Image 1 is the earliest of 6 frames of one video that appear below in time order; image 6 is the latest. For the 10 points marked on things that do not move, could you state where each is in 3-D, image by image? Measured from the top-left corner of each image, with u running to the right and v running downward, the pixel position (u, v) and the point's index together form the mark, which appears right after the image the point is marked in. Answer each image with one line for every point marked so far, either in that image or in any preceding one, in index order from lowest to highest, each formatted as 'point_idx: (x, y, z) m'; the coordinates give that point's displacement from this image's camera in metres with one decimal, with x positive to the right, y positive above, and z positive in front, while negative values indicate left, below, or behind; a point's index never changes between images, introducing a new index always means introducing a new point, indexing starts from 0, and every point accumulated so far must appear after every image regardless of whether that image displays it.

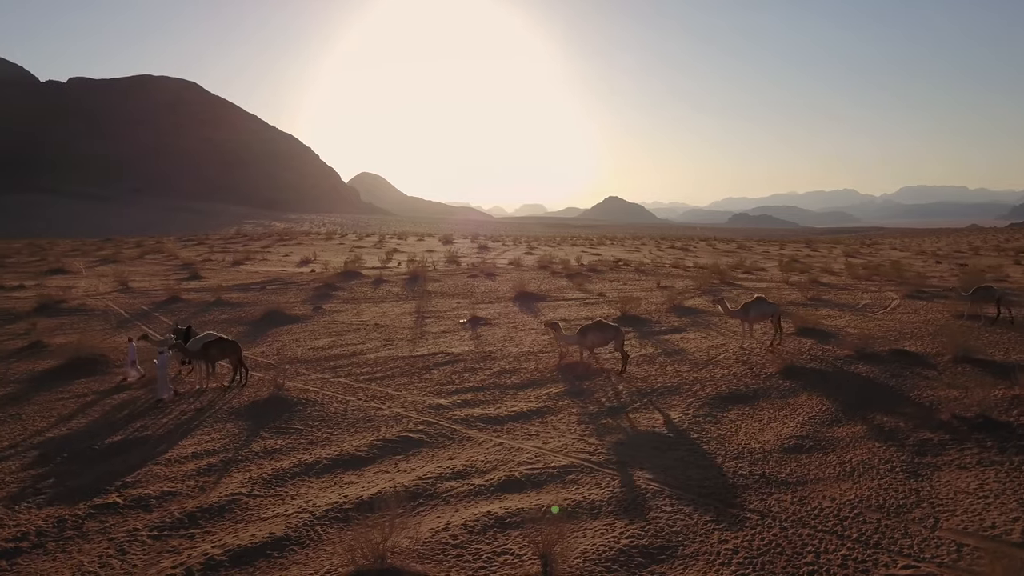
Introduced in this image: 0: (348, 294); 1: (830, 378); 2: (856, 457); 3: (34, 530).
0: (-3.9, -0.1, +19.1) m
1: (+3.4, -1.0, +8.7) m
2: (+2.6, -1.3, +6.2) m
3: (-3.0, -1.5, +5.1) m
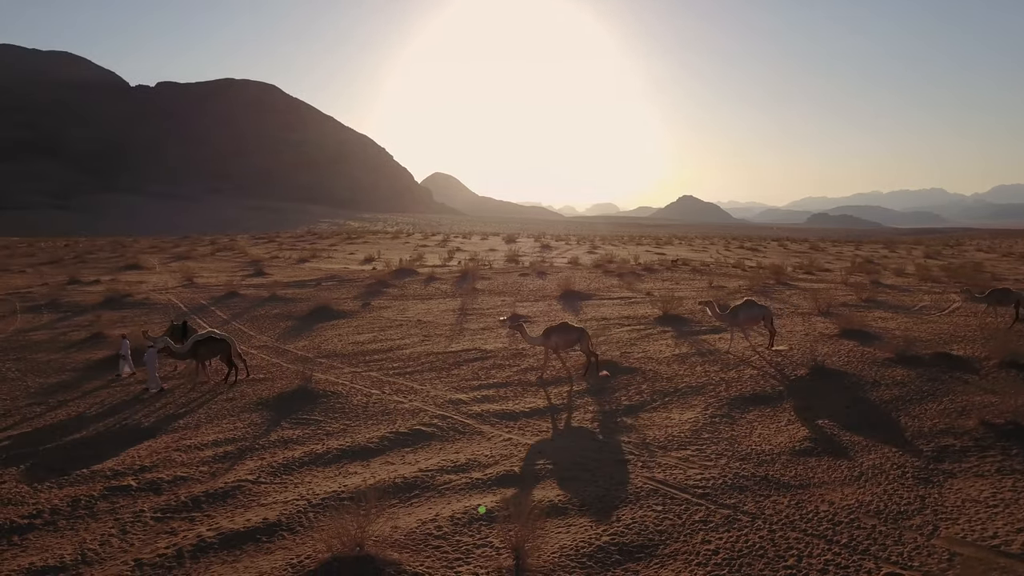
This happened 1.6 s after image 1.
0: (-2.7, -0.1, +19.4) m
1: (+3.7, -1.0, +8.5) m
2: (+2.6, -1.3, +6.0) m
3: (-3.1, -1.5, +5.4) m
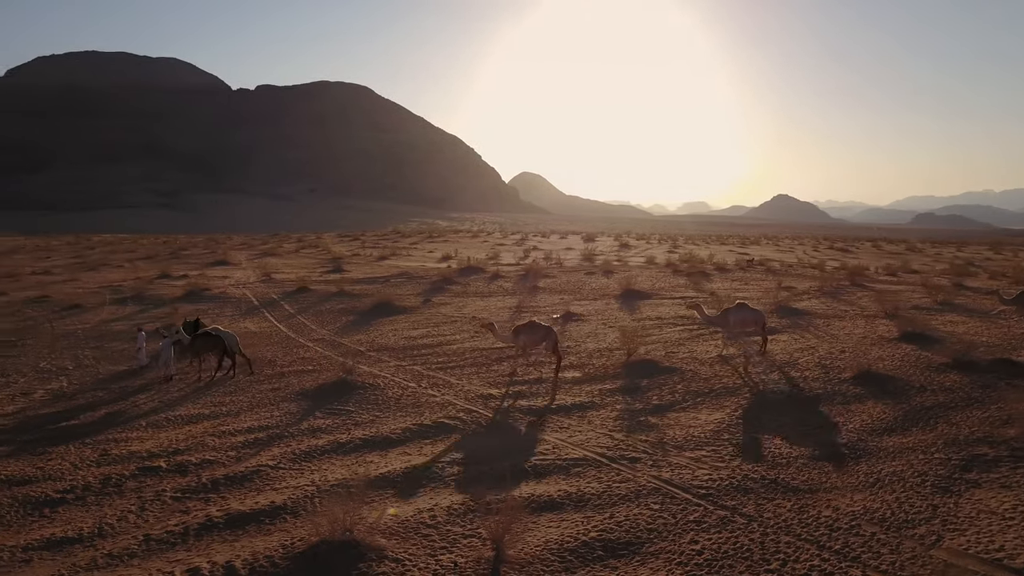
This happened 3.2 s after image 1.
0: (-1.3, 0.0, +19.6) m
1: (+4.0, -1.0, +8.1) m
2: (+2.7, -1.3, +5.7) m
3: (-3.1, -1.4, +5.8) m
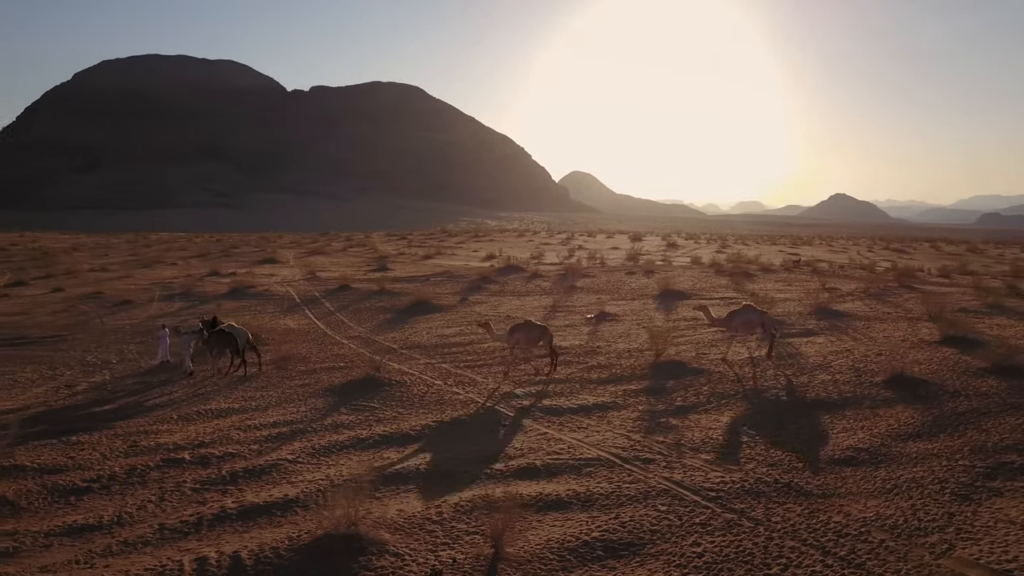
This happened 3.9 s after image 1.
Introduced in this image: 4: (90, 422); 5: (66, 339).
0: (-0.3, 0.0, +19.7) m
1: (+4.2, -1.0, +7.9) m
2: (+2.8, -1.3, +5.6) m
3: (-3.0, -1.4, +6.0) m
4: (-3.9, -1.2, +7.5) m
5: (-7.8, -0.9, +14.2) m
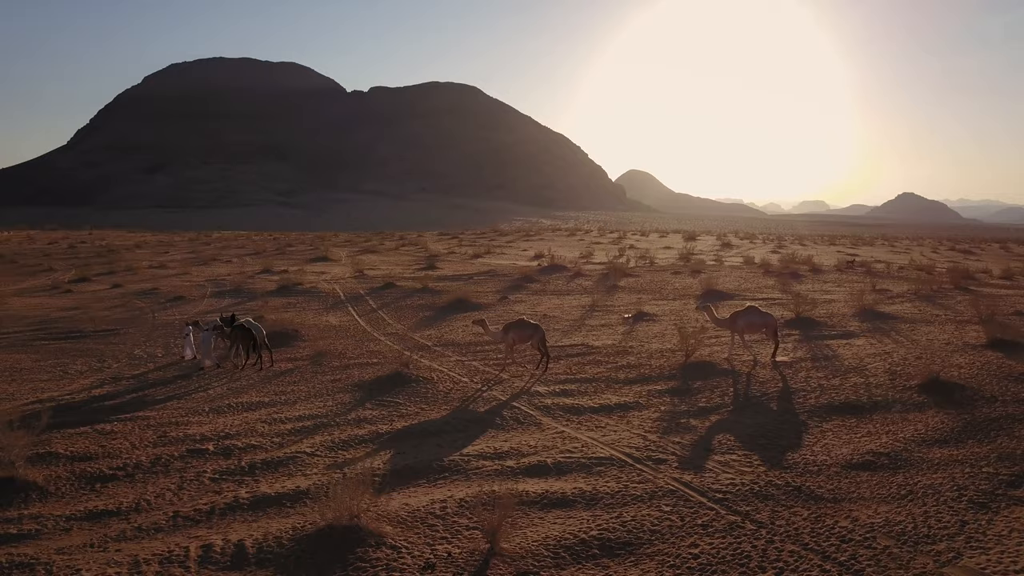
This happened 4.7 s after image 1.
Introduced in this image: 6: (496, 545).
0: (+0.7, 0.0, +19.7) m
1: (+4.4, -1.0, +7.6) m
2: (+2.8, -1.3, +5.4) m
3: (-2.9, -1.3, +6.2) m
4: (-3.7, -1.2, +7.8) m
5: (-7.2, -0.8, +14.7) m
6: (-0.1, -1.4, +4.5) m
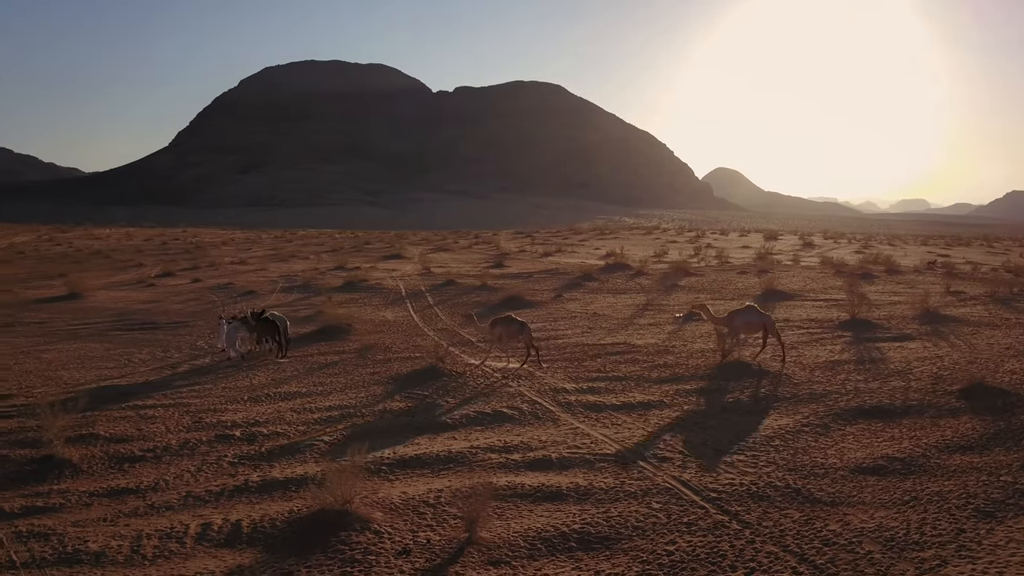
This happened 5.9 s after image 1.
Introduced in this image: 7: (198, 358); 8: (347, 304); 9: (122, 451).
0: (+2.1, +0.1, +19.7) m
1: (+4.6, -1.0, +7.3) m
2: (+2.8, -1.3, +5.3) m
3: (-2.8, -1.3, +6.6) m
4: (-3.5, -1.1, +8.2) m
5: (-6.2, -0.7, +15.5) m
6: (-0.2, -1.4, +4.6) m
7: (-4.5, -1.0, +11.5) m
8: (-3.6, -0.4, +17.6) m
9: (-3.1, -1.3, +6.4) m
